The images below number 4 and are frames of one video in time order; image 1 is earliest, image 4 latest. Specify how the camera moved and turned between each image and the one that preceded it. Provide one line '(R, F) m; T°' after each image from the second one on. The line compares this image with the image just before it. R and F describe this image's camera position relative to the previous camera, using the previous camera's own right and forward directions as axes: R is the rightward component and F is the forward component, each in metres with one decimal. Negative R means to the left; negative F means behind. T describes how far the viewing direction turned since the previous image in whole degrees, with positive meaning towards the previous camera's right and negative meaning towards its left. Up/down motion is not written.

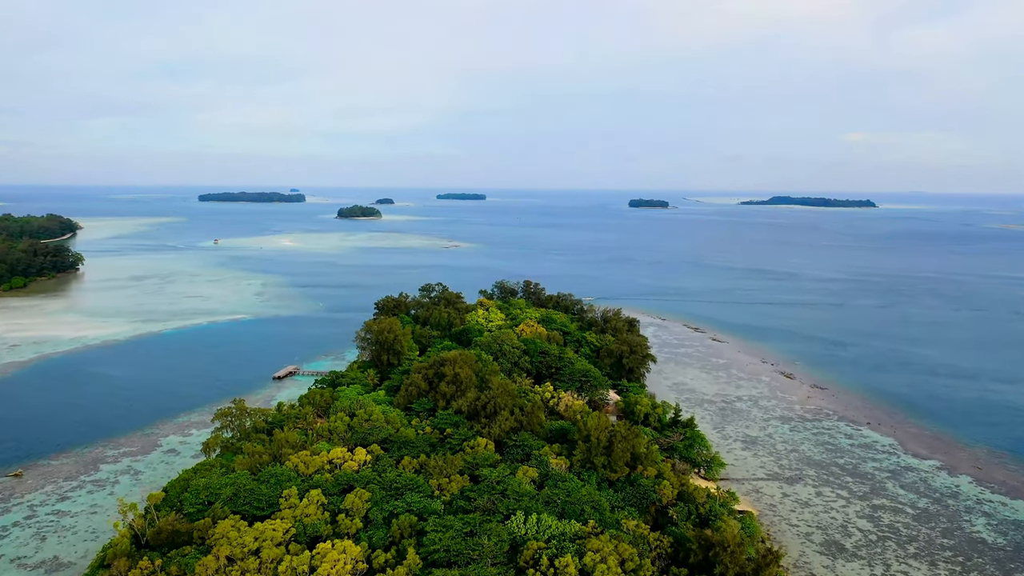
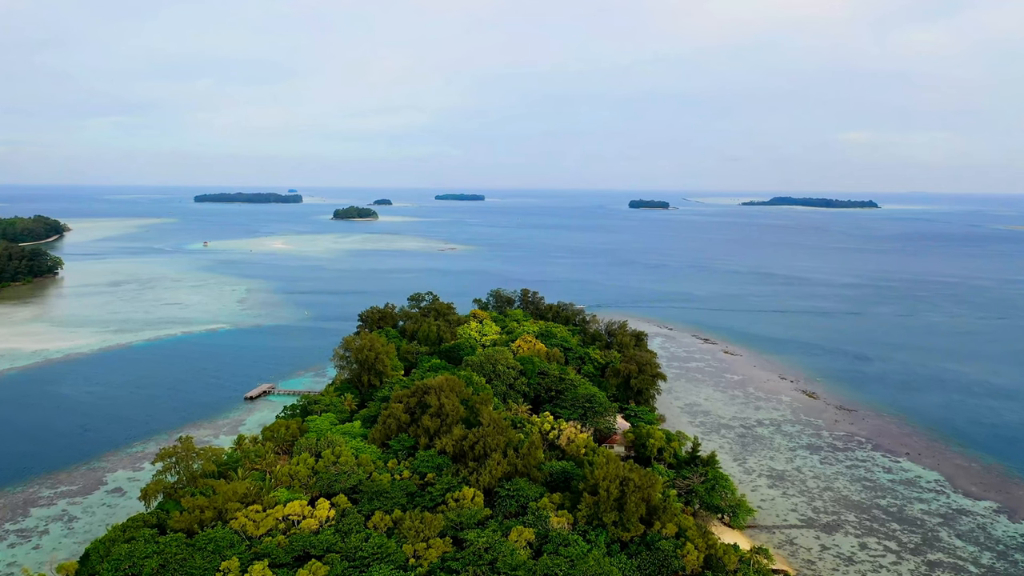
(+0.2, +2.6) m; 0°
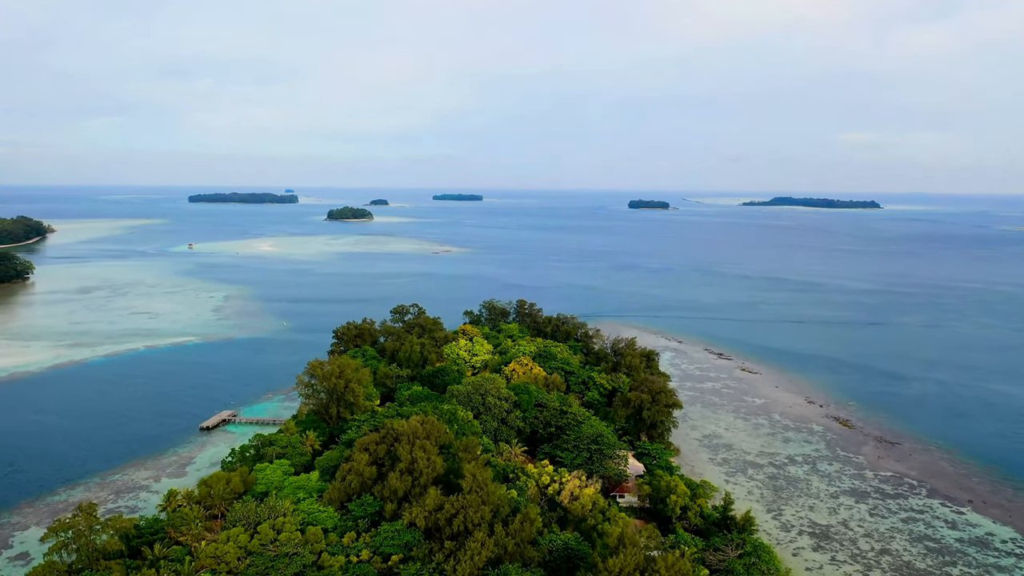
(+0.2, +3.2) m; 0°
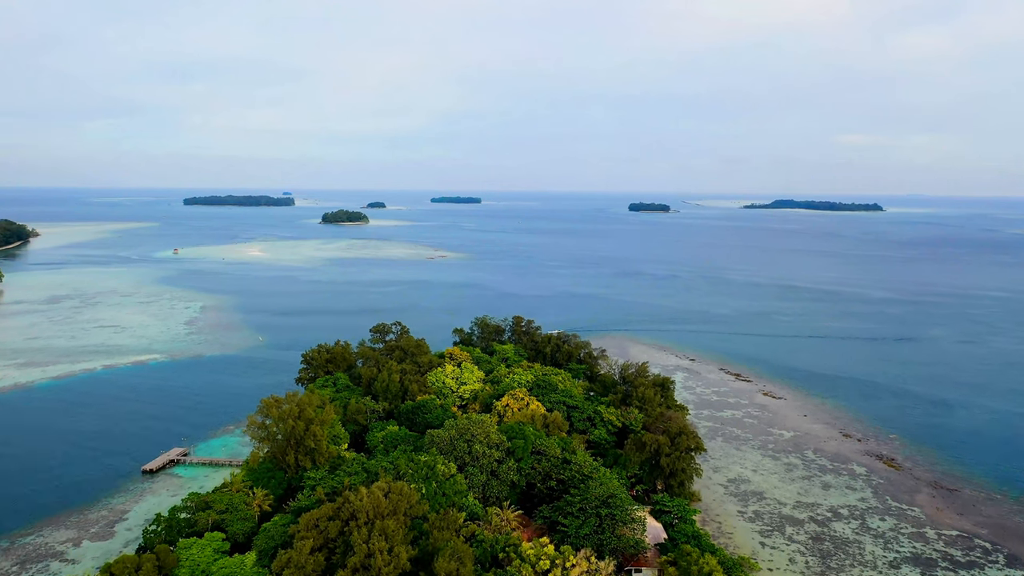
(+0.2, +3.2) m; 0°
